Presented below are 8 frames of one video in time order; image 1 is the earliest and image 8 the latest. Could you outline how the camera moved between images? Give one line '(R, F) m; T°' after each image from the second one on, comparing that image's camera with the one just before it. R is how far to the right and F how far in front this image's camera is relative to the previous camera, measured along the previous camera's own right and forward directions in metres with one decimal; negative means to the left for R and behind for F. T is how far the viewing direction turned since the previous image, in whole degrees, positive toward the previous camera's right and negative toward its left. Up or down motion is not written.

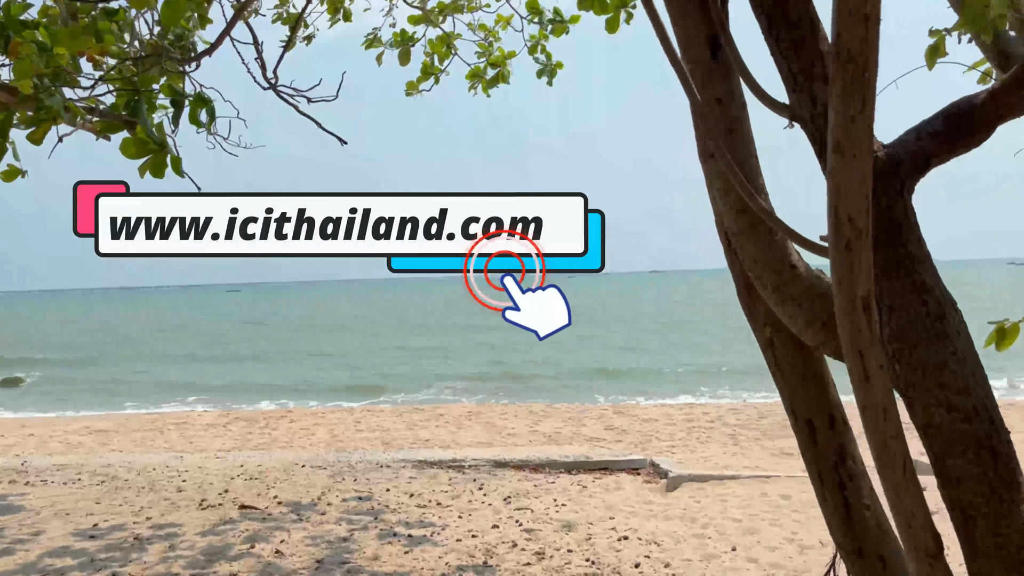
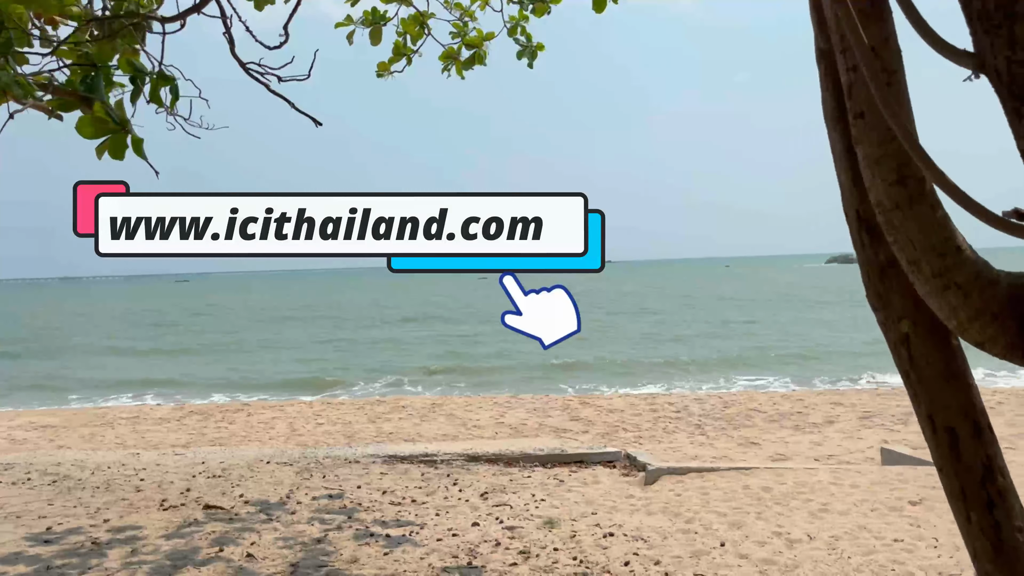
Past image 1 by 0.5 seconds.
(-0.1, +0.2) m; +3°
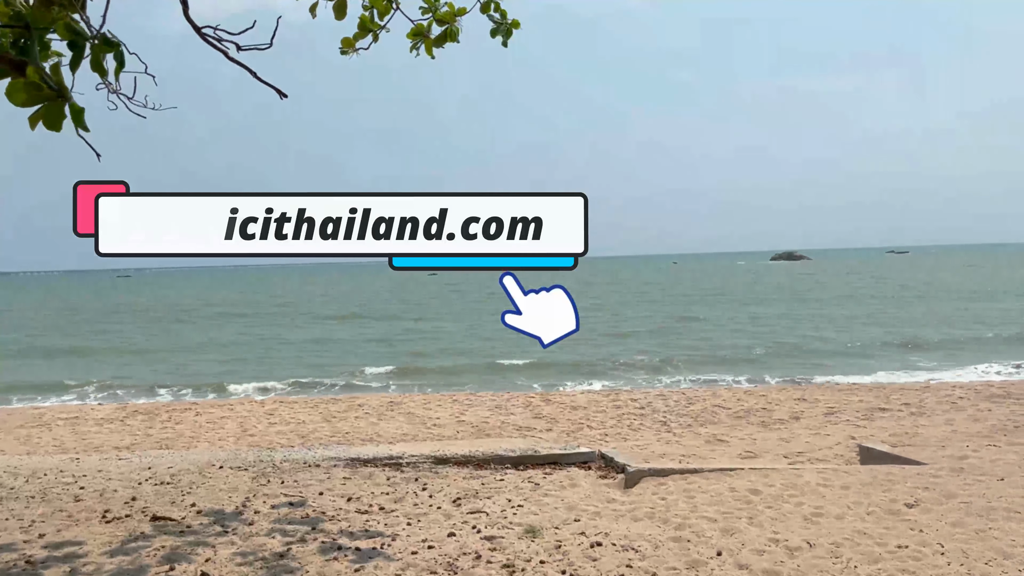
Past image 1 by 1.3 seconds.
(-0.1, +0.3) m; +3°
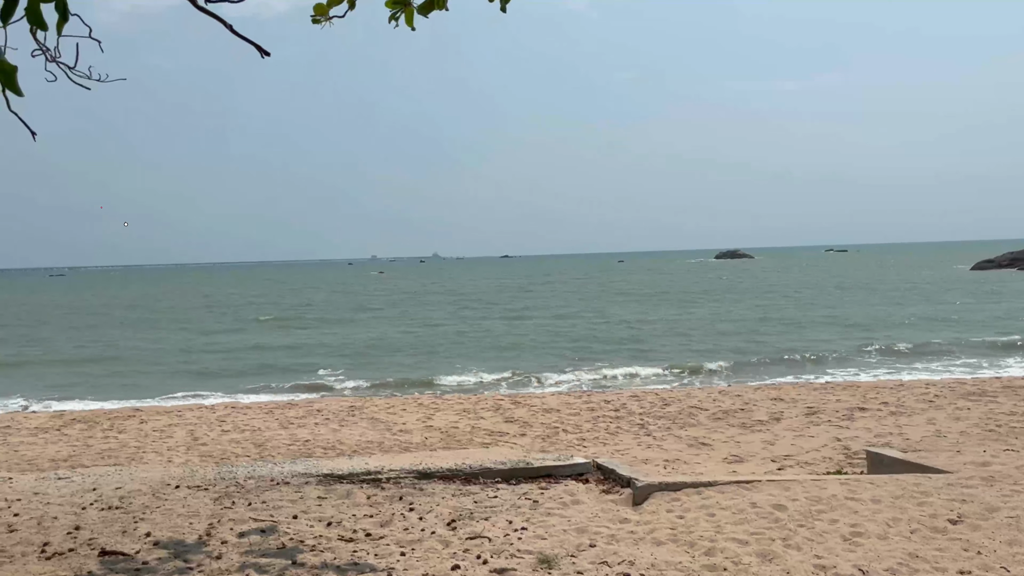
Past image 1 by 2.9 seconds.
(-0.3, +0.5) m; +4°
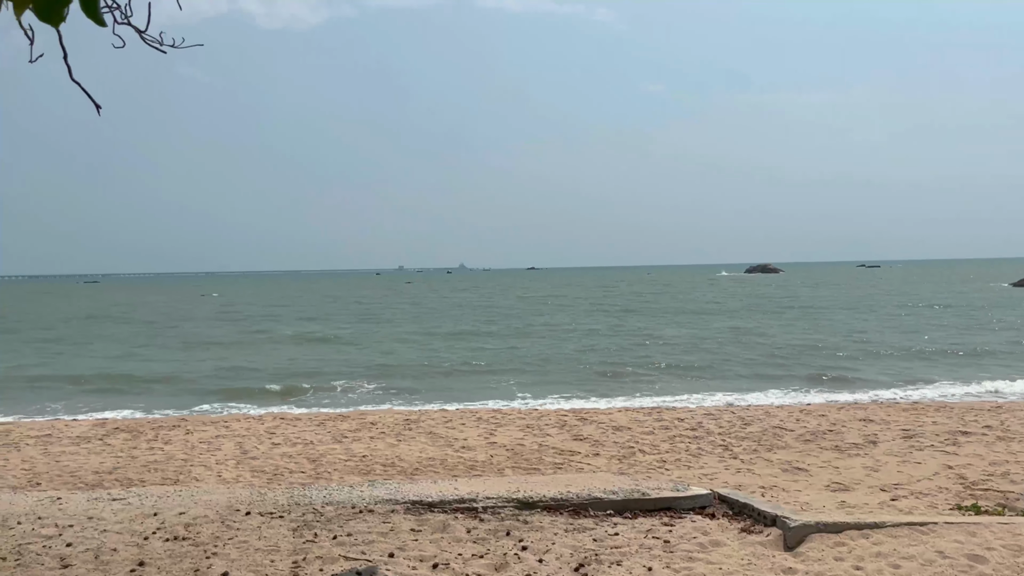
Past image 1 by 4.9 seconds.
(-0.5, +0.7) m; -2°
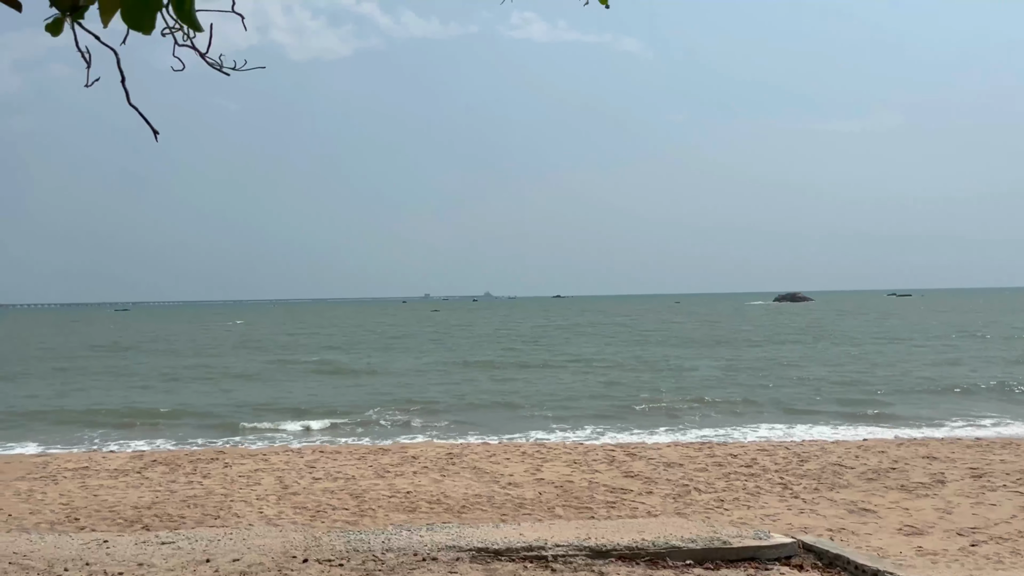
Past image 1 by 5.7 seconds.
(-0.2, +0.3) m; -2°
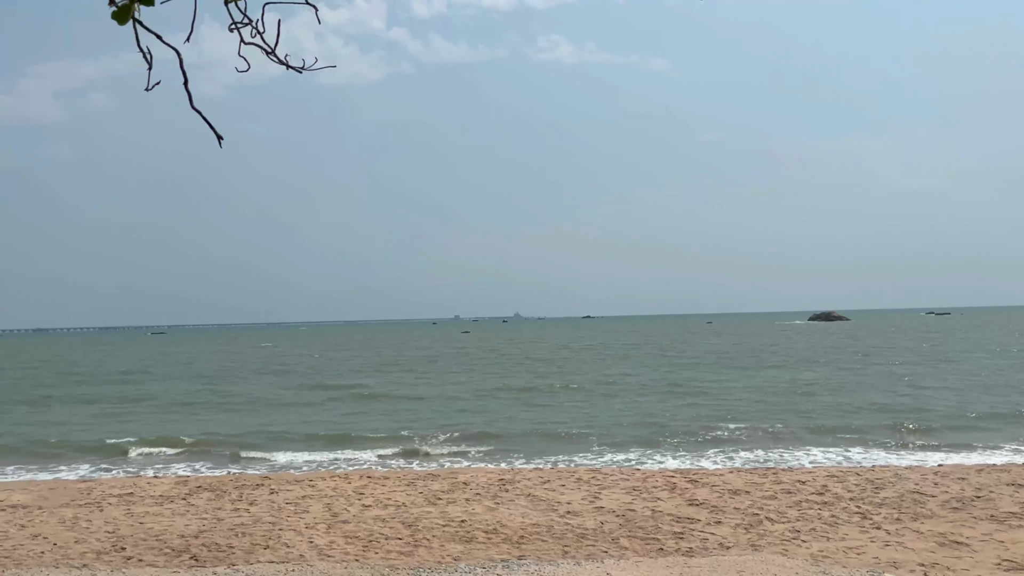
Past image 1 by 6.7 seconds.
(-0.3, +0.4) m; -2°
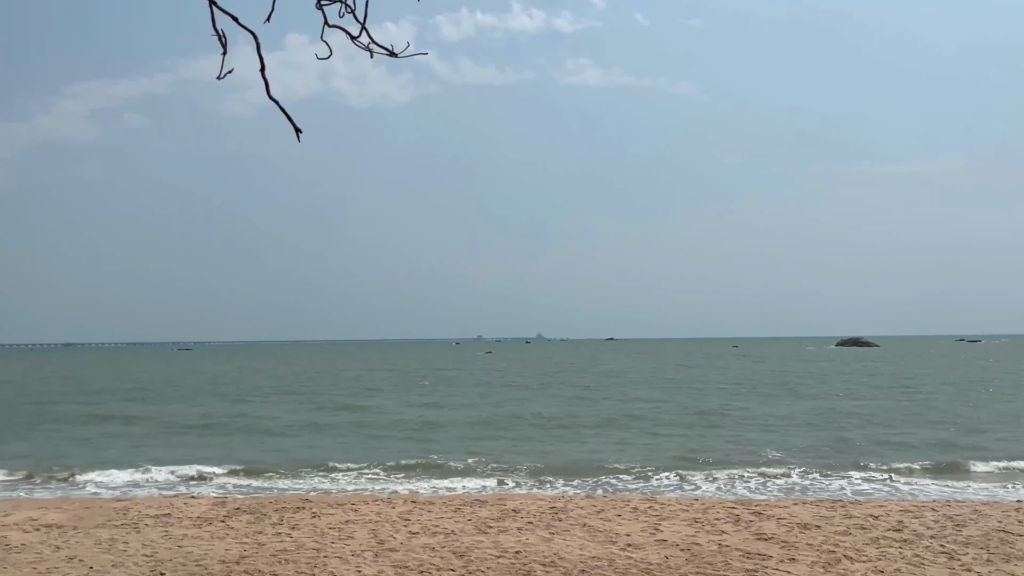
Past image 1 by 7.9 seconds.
(-0.4, +0.4) m; -2°
